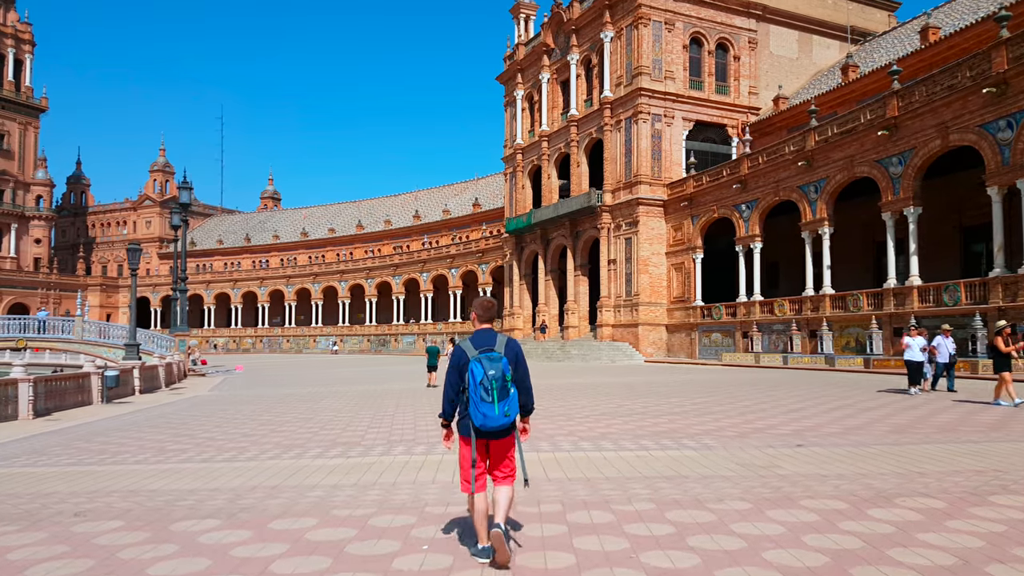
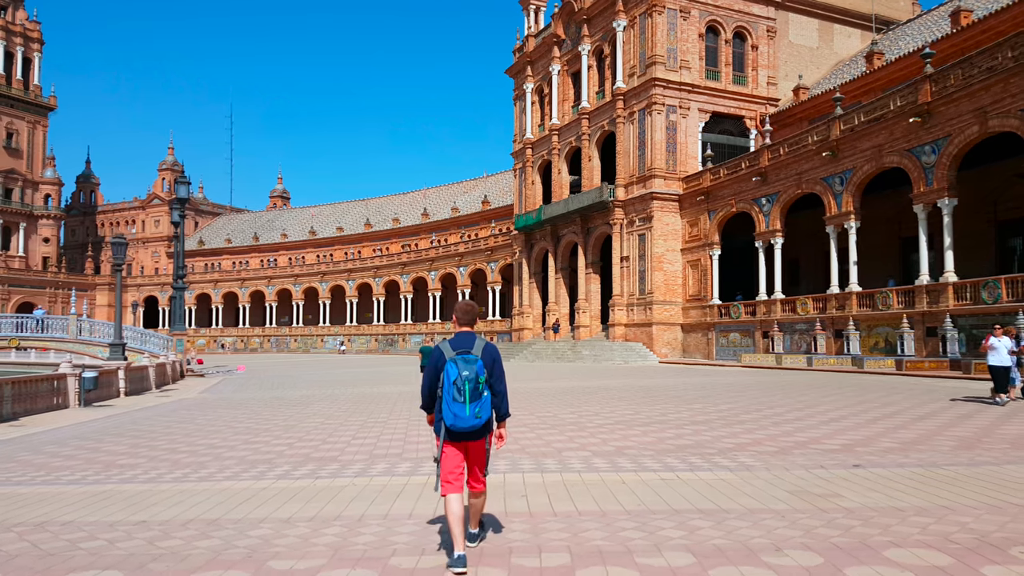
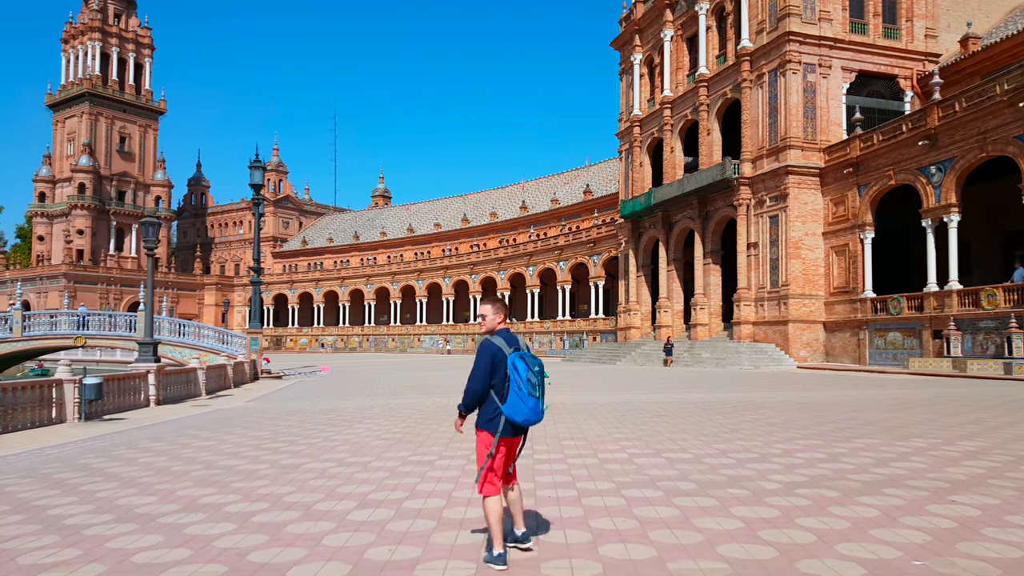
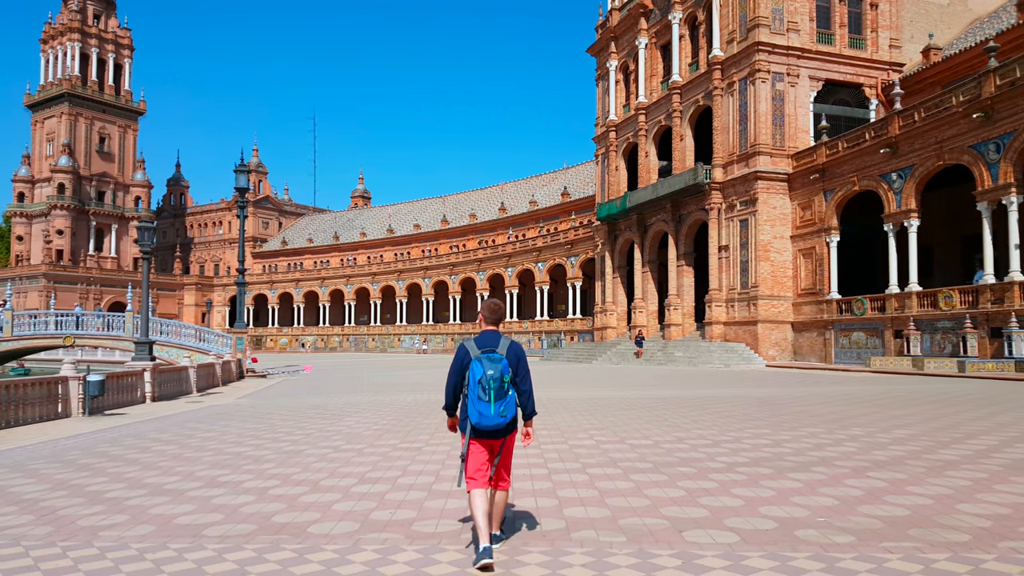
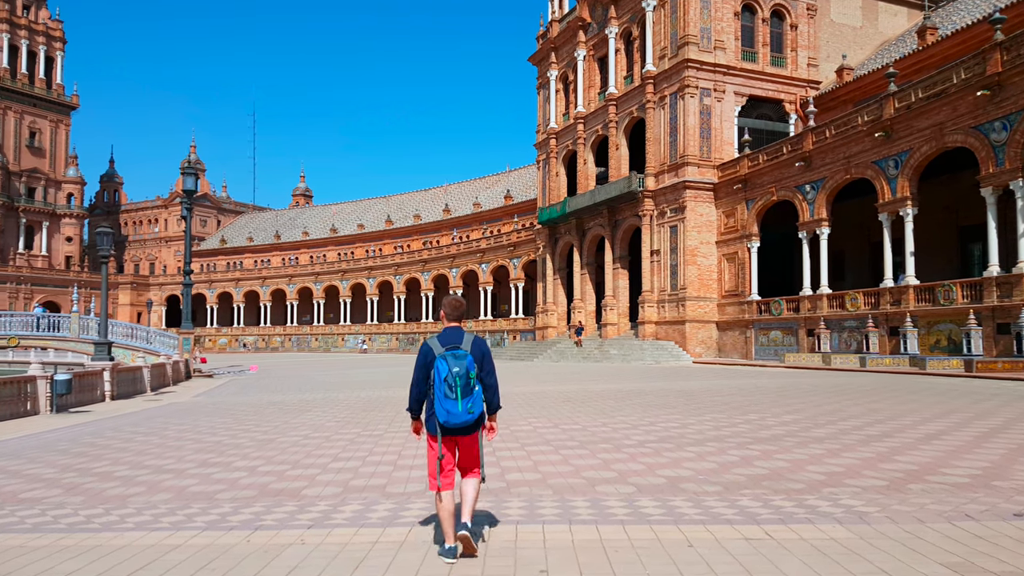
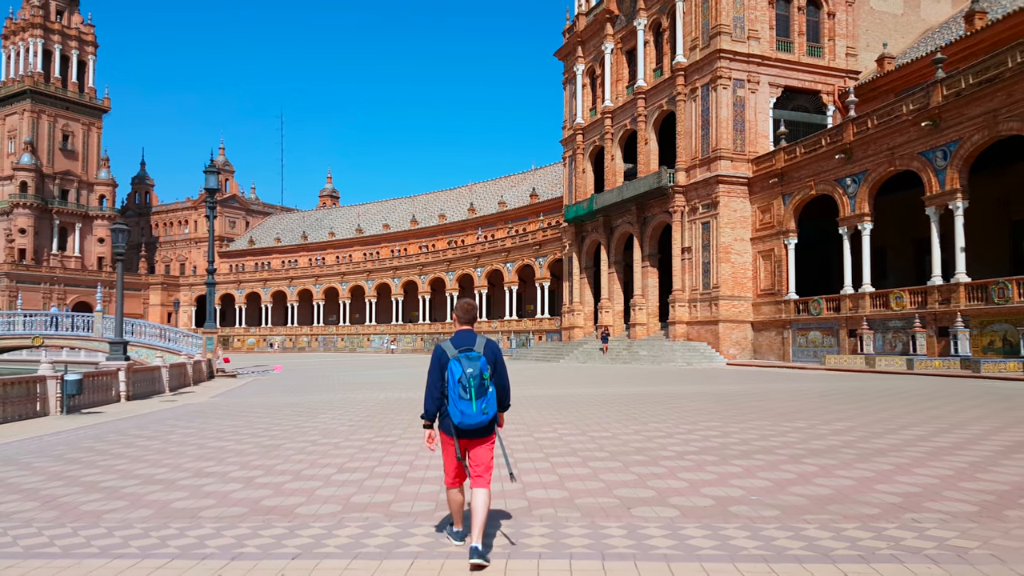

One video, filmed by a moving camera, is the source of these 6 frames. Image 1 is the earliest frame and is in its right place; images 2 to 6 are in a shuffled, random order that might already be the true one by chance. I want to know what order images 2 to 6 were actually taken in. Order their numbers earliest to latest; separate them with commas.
2, 5, 6, 4, 3
